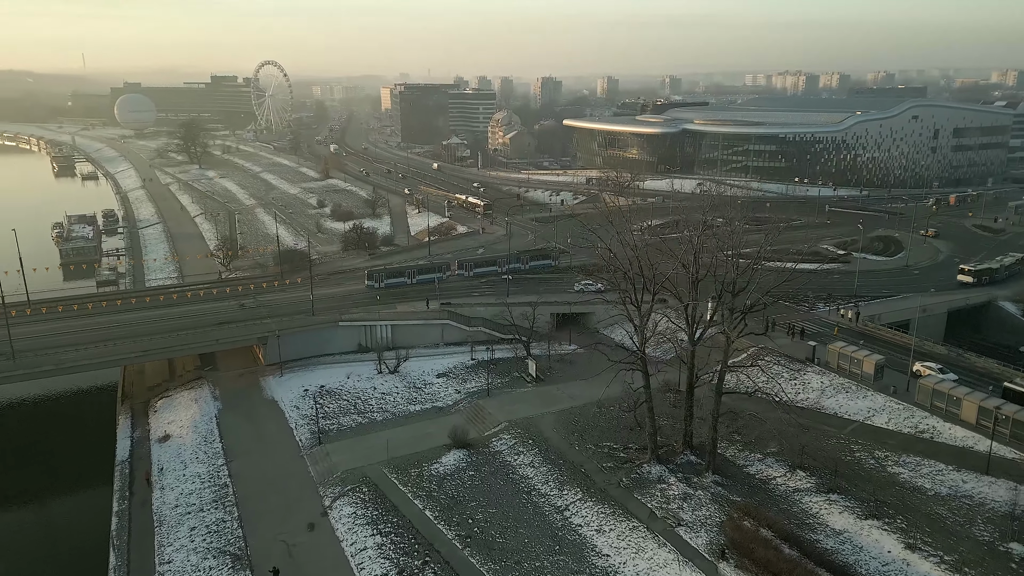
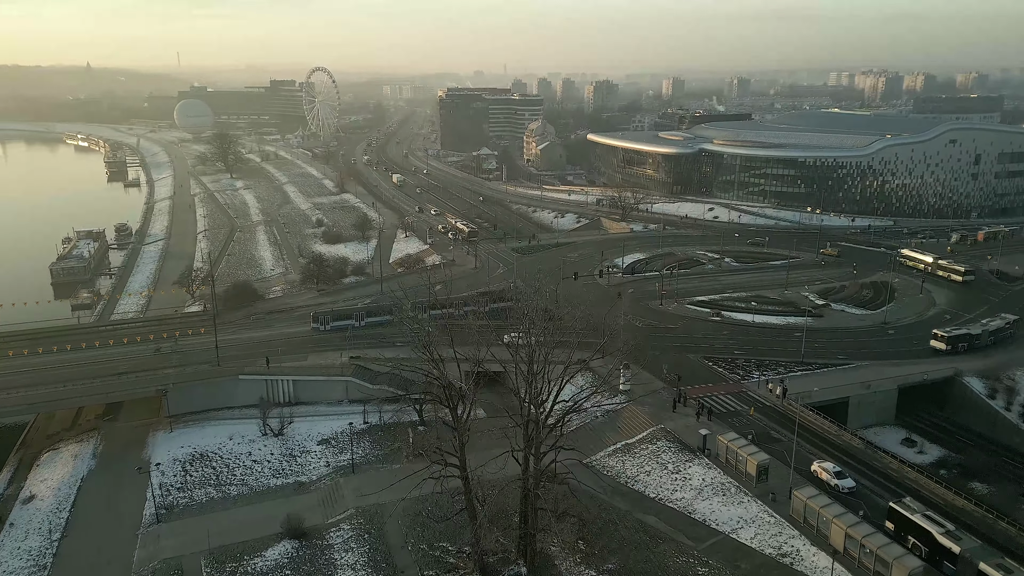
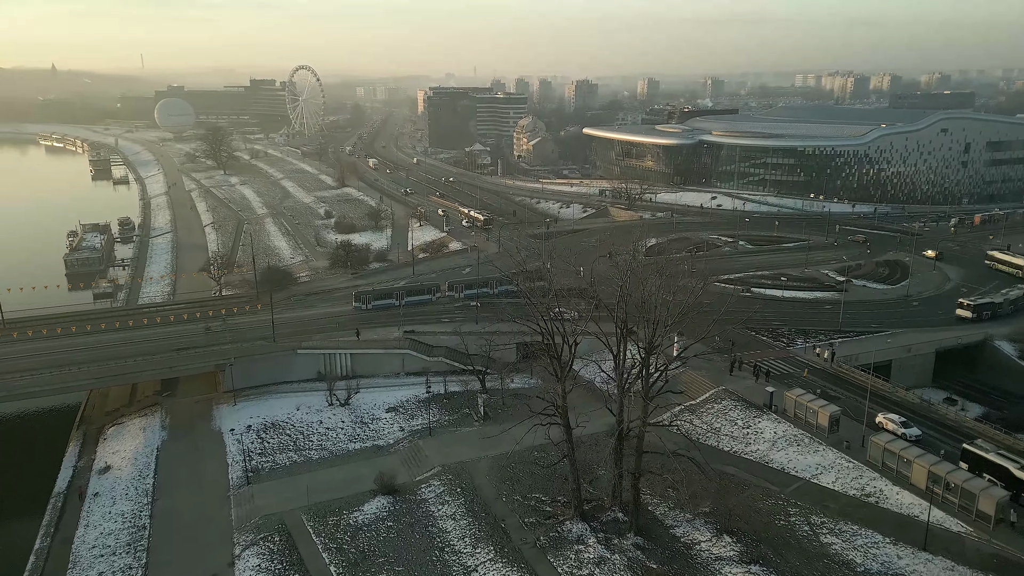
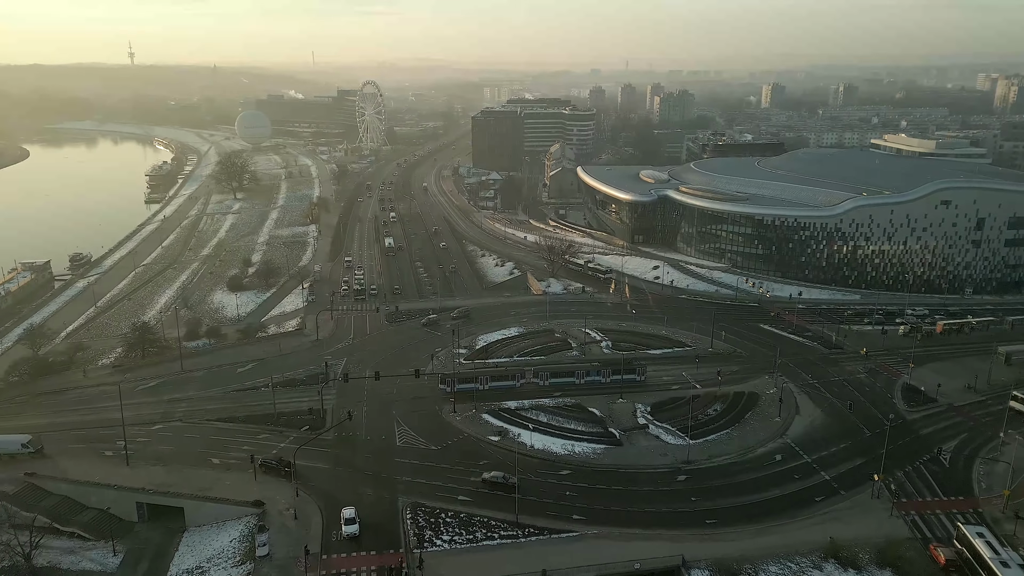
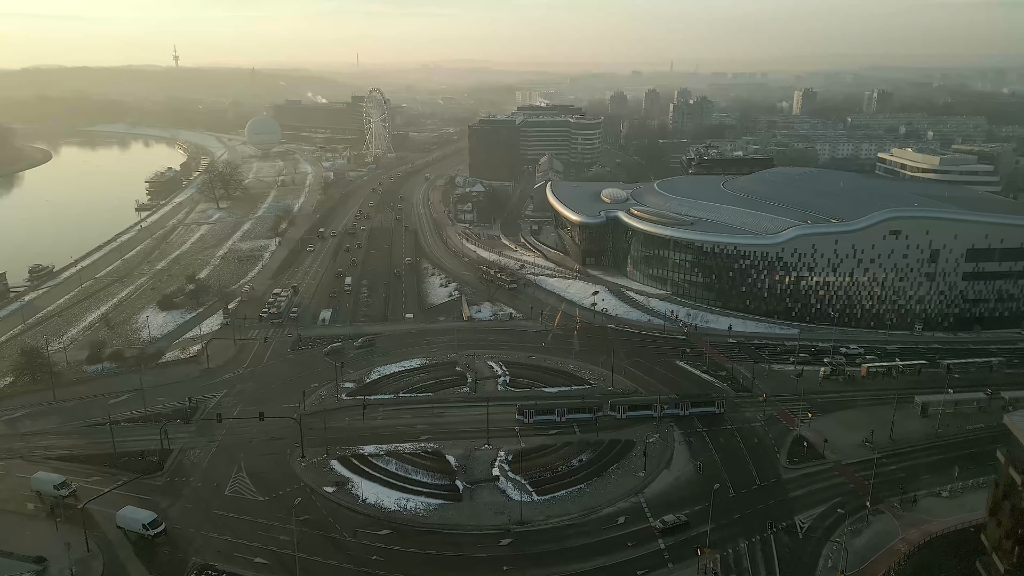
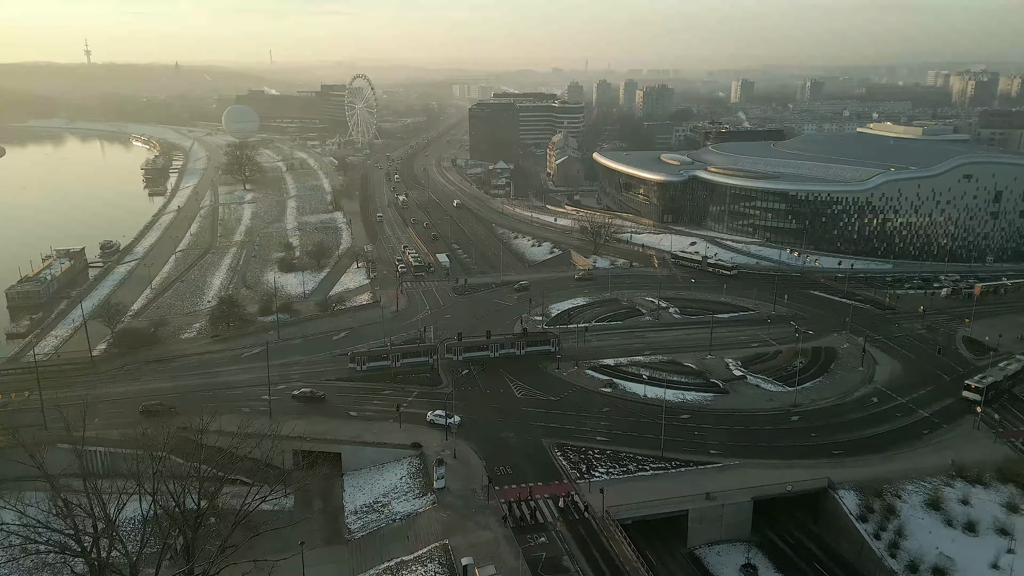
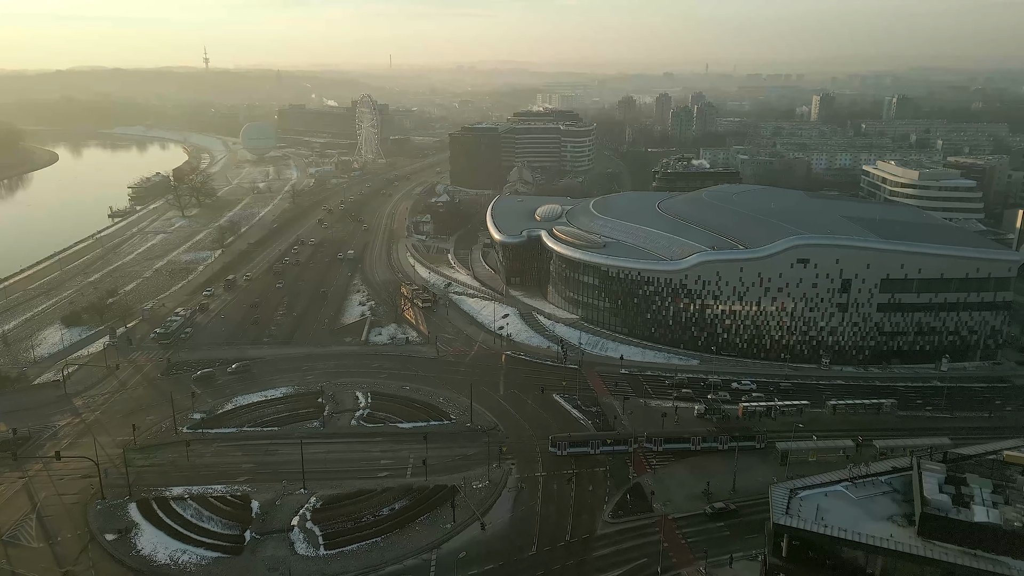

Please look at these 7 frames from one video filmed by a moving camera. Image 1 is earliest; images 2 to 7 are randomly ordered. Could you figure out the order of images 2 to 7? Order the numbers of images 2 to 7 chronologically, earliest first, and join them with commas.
3, 2, 6, 4, 5, 7
